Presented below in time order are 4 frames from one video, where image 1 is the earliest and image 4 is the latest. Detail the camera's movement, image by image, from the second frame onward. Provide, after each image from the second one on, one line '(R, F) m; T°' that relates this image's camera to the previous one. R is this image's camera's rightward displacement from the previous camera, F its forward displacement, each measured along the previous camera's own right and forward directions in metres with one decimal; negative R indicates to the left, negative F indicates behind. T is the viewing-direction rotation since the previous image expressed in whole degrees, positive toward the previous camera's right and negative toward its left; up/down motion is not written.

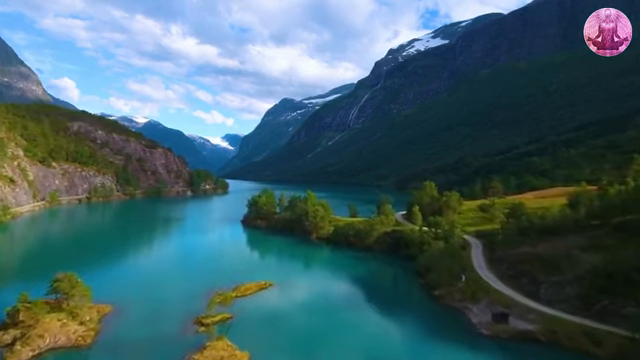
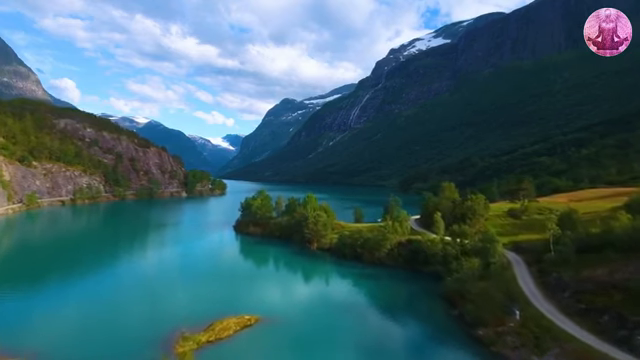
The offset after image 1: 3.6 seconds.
(-0.4, +4.4) m; 0°
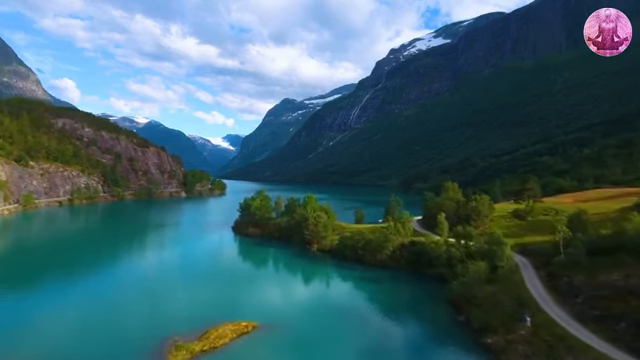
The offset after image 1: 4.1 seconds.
(-0.1, +0.6) m; 0°
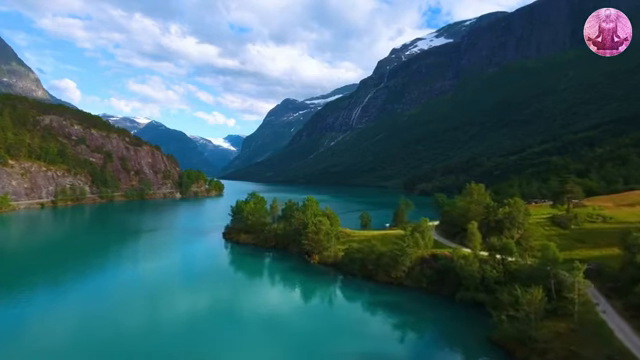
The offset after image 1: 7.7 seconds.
(-1.1, +2.8) m; 0°
